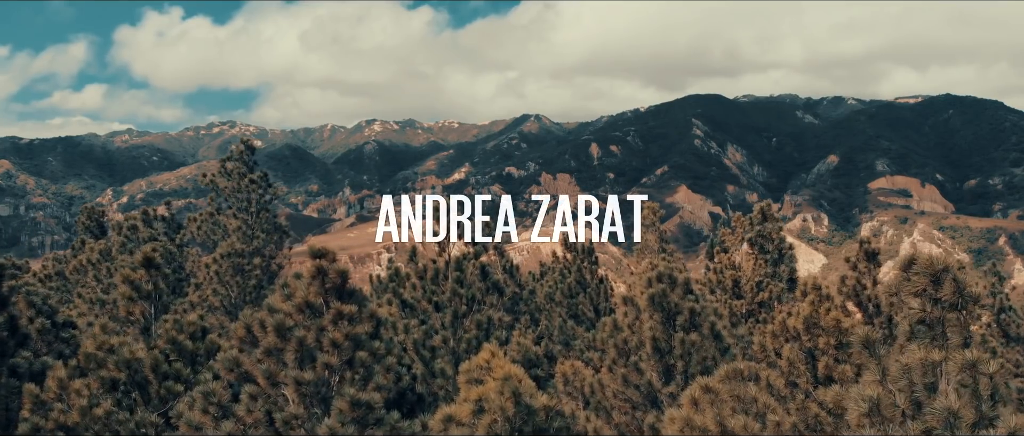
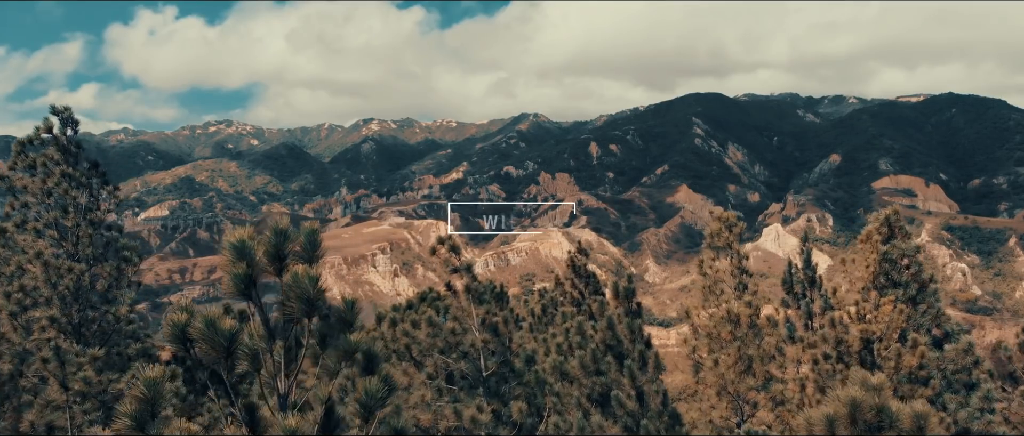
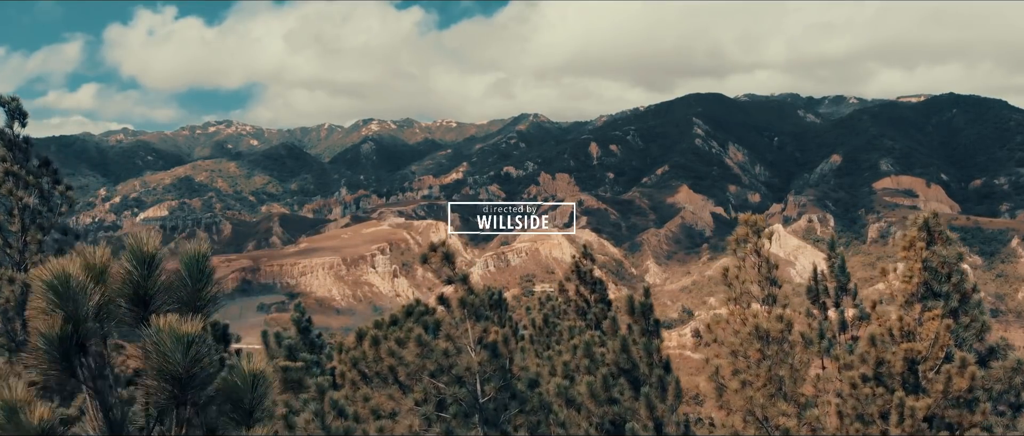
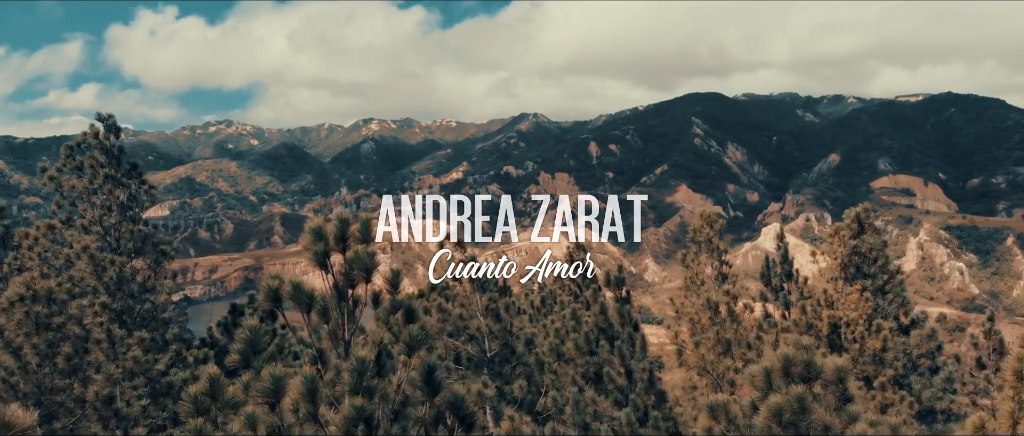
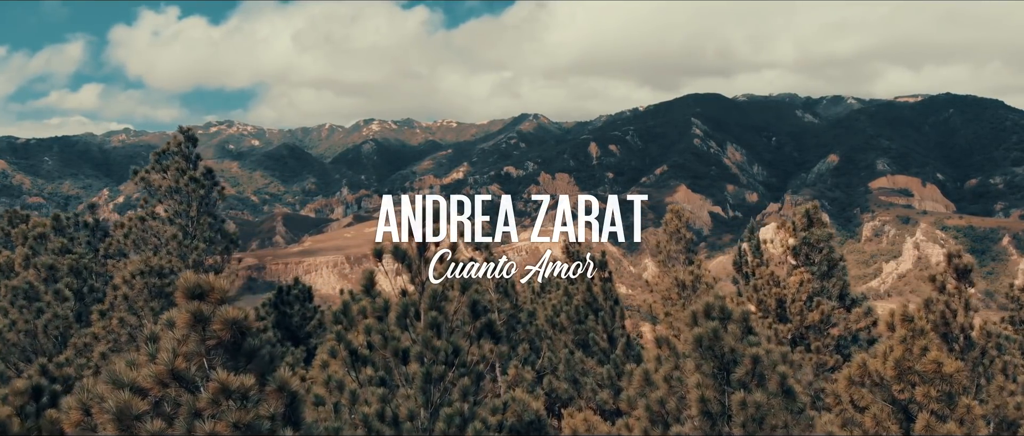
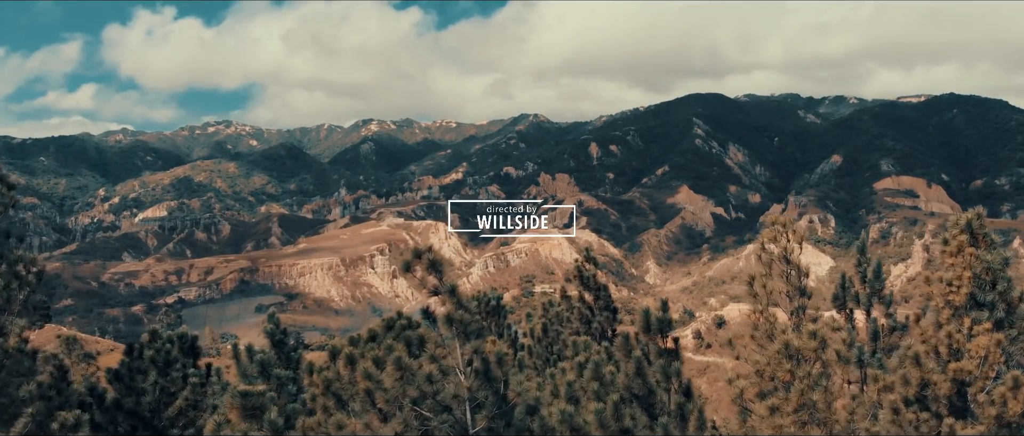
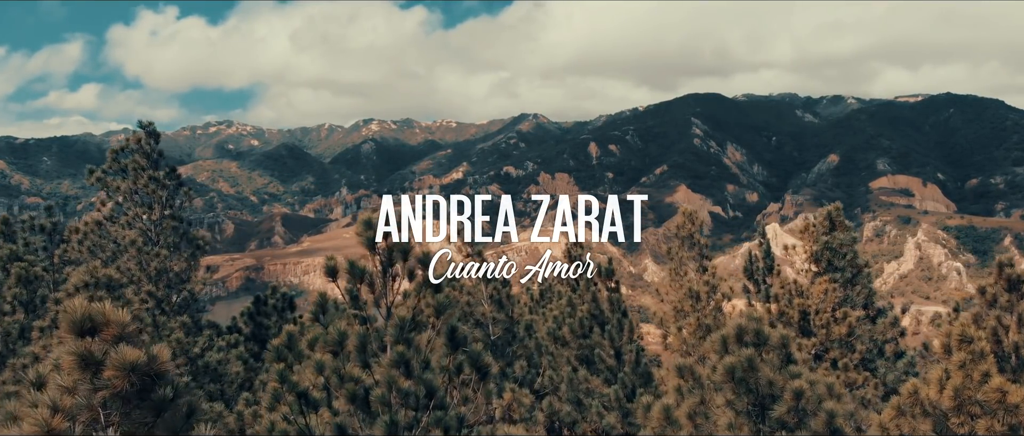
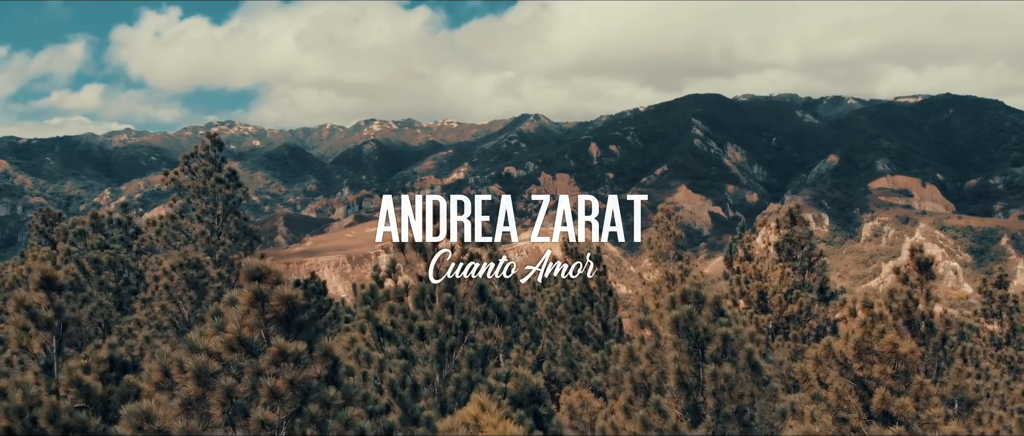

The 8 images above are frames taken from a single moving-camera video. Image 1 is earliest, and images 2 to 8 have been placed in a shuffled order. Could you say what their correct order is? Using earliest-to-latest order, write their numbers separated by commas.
8, 5, 7, 4, 2, 3, 6
